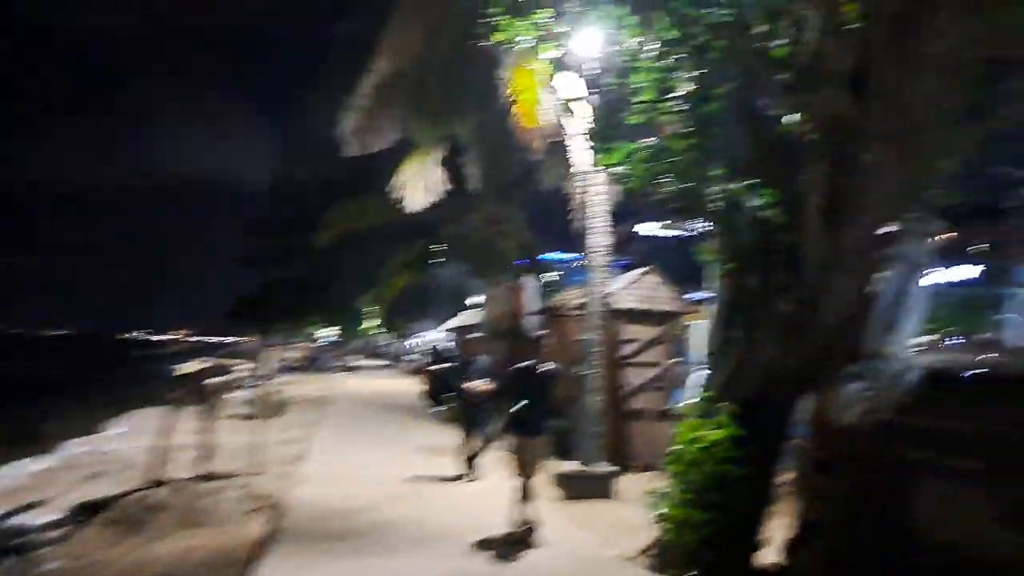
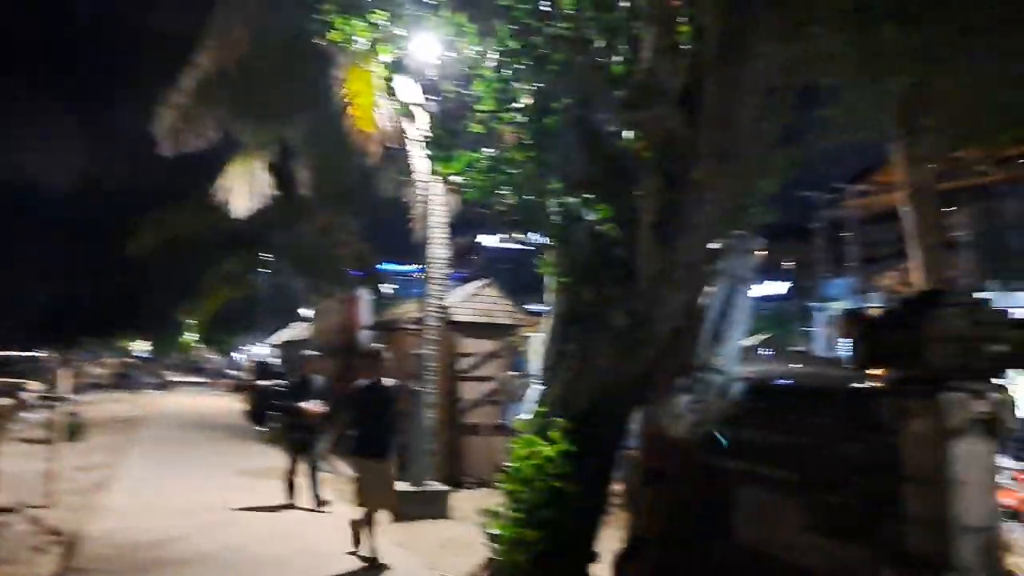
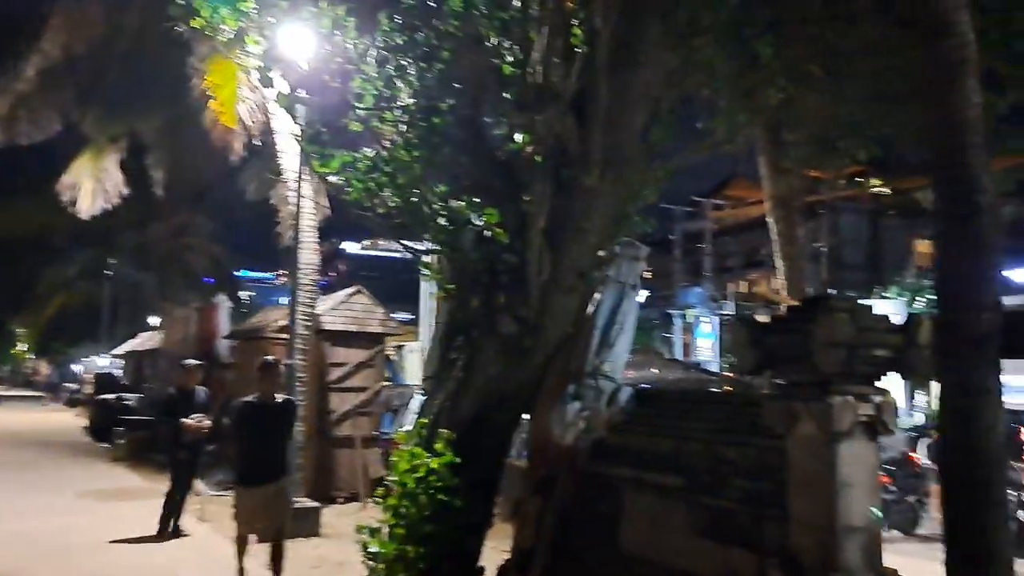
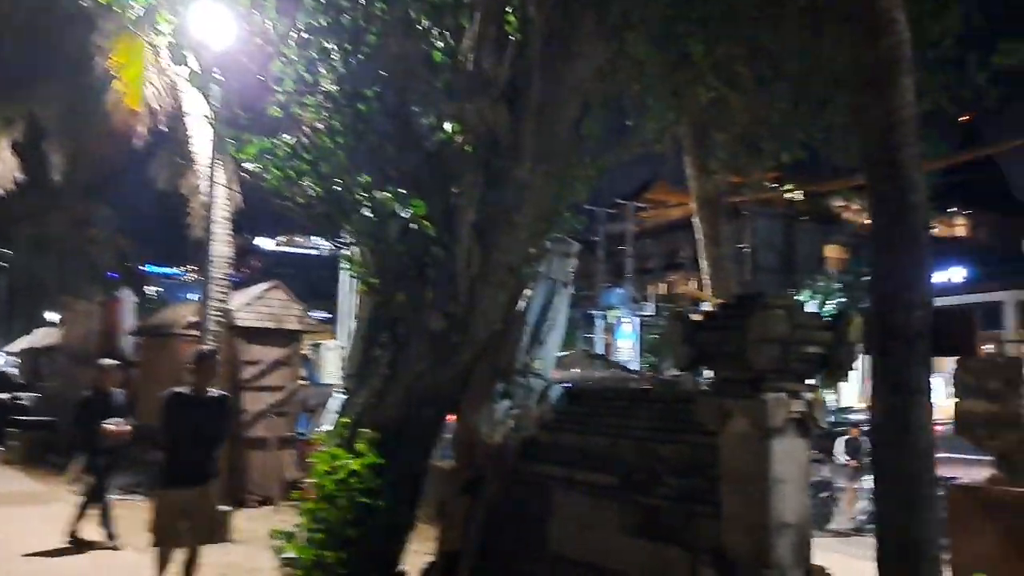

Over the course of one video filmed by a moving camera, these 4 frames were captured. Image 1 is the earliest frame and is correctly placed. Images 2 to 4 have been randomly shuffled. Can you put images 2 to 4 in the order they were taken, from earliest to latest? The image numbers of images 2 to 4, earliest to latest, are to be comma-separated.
2, 3, 4
